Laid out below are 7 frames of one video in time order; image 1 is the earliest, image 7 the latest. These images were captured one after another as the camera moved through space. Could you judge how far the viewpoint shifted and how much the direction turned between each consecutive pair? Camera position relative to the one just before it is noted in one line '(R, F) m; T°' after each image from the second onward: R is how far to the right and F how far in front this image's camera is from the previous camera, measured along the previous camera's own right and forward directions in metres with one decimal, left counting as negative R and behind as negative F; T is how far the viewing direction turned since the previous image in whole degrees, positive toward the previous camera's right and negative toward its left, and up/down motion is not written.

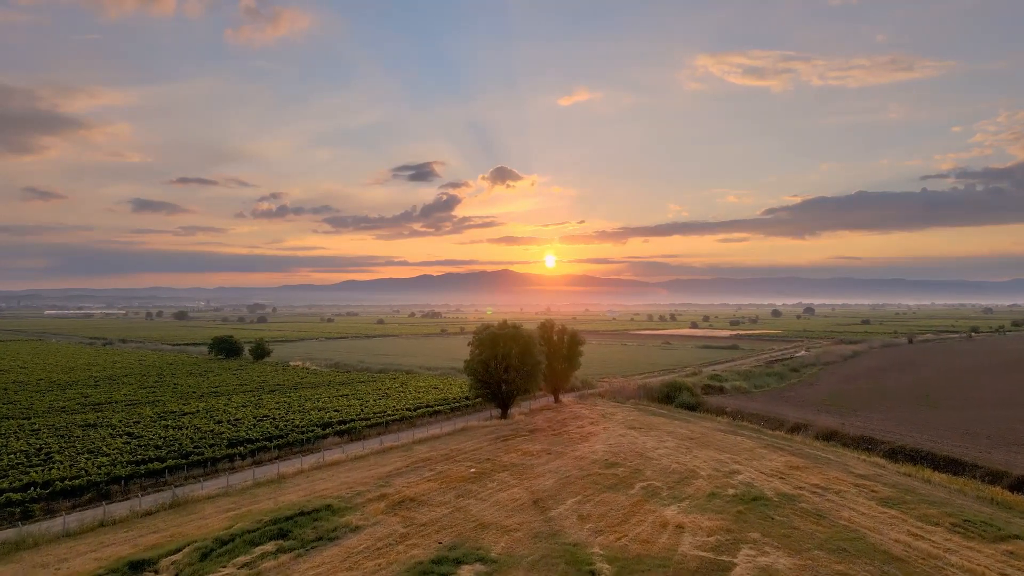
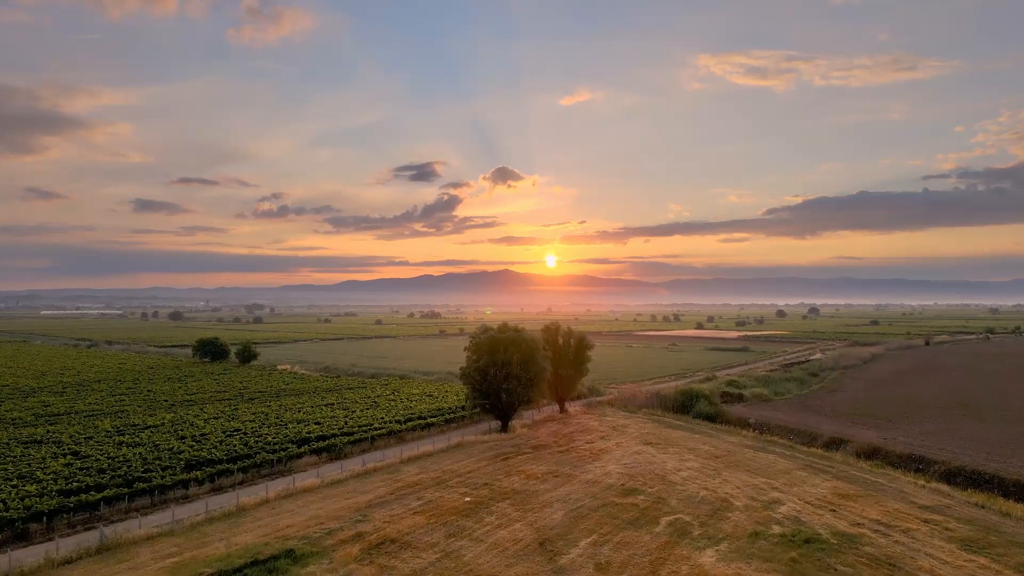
(0.0, +5.0) m; 0°
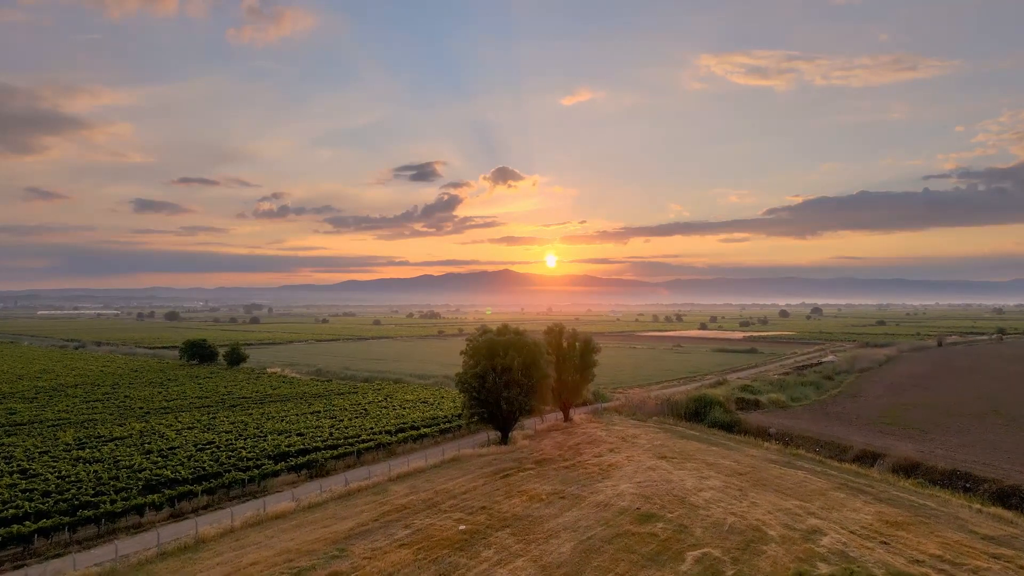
(0.0, +3.7) m; 0°
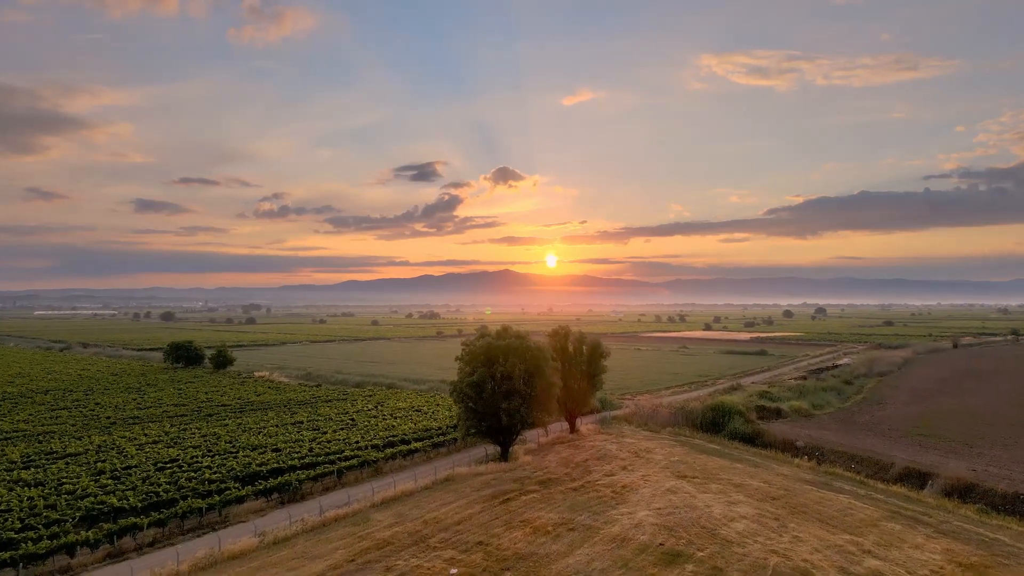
(0.0, +4.2) m; 0°
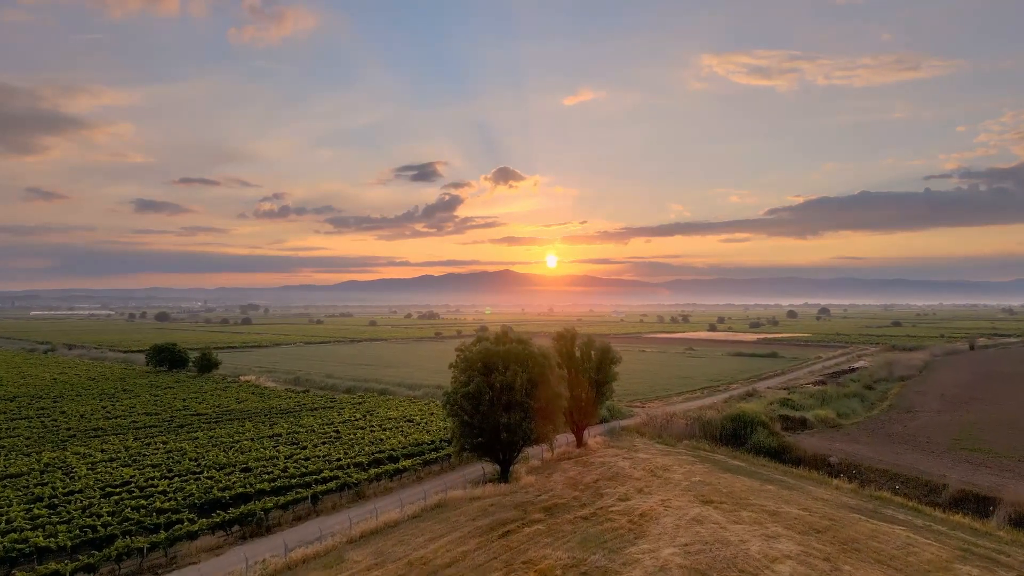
(0.0, +4.2) m; 0°
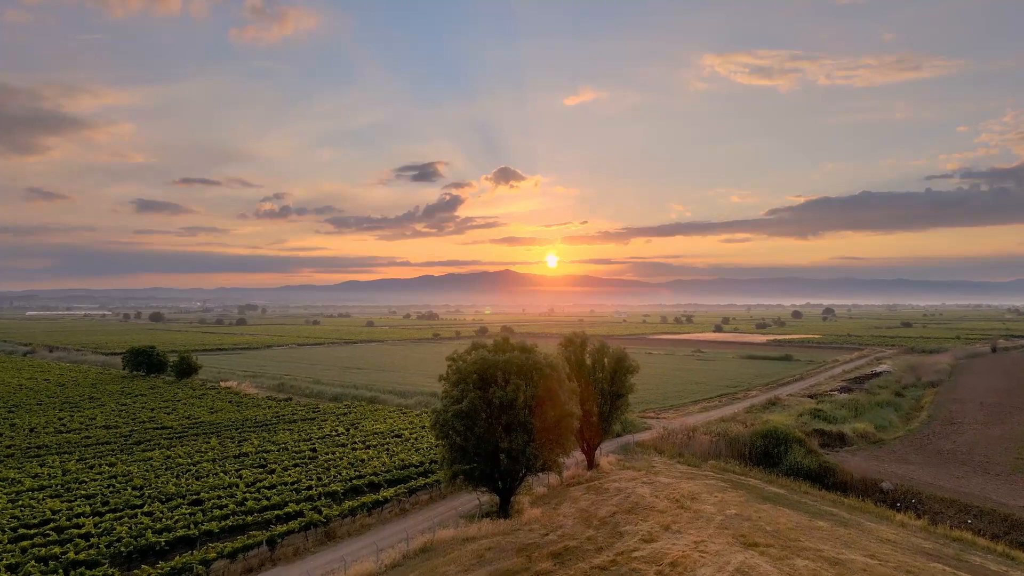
(-0.1, +5.1) m; 0°
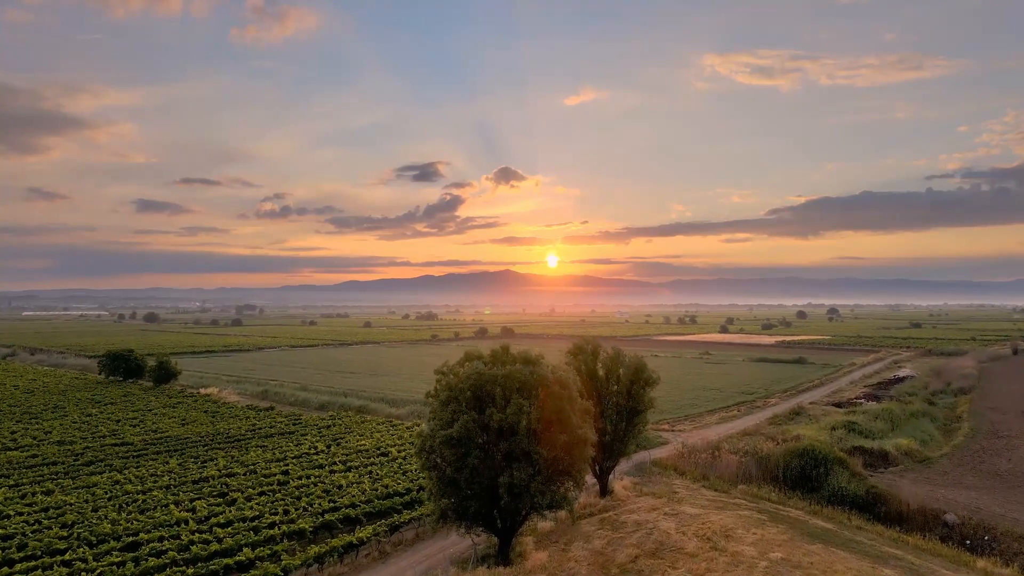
(0.0, +4.6) m; 0°
